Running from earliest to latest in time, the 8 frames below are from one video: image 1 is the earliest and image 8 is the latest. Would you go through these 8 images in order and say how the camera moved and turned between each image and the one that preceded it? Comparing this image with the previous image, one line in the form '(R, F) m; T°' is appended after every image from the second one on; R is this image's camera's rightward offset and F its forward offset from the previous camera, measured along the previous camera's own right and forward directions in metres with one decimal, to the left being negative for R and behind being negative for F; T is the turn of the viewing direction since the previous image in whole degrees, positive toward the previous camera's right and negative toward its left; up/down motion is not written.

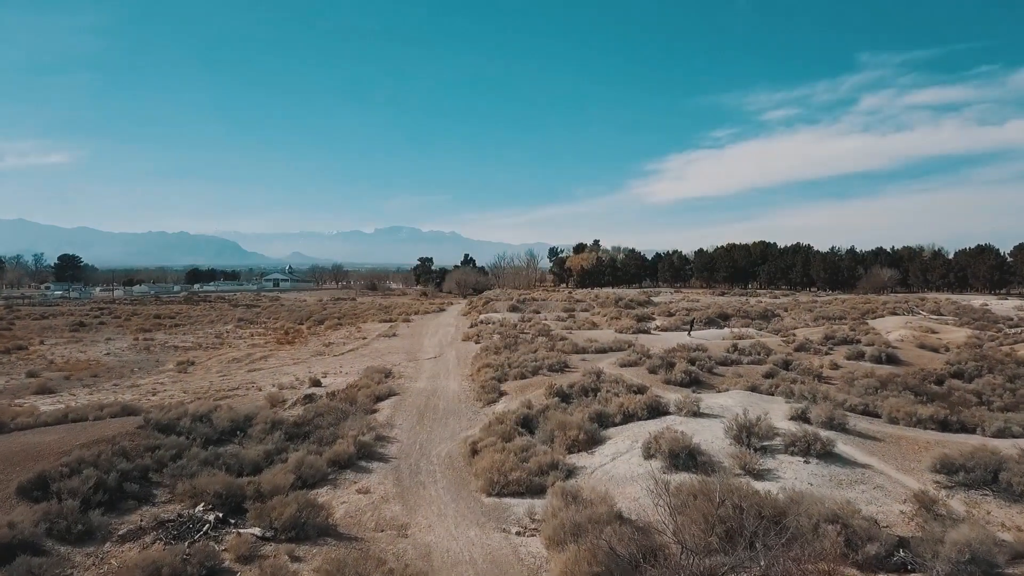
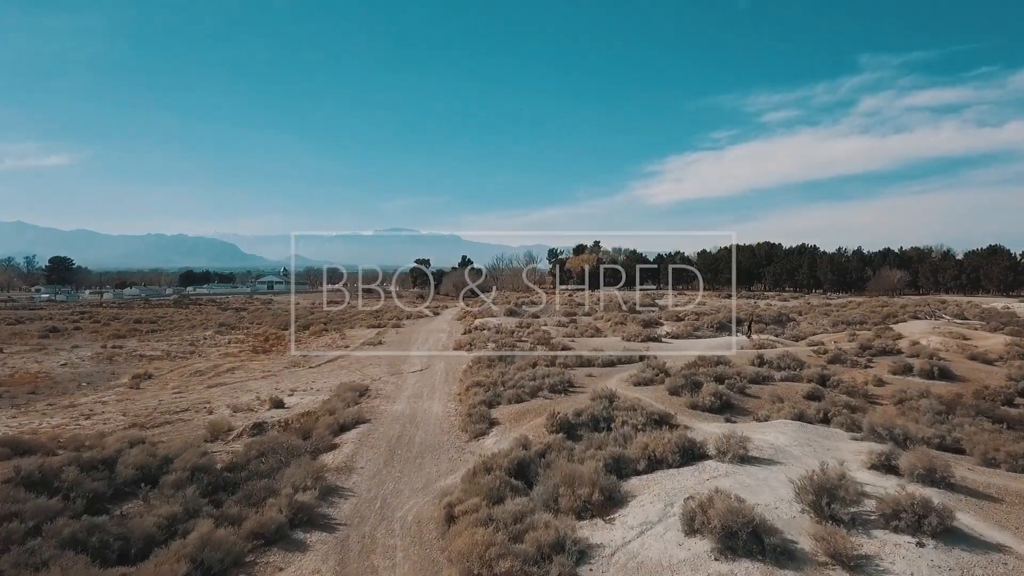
(+0.1, +2.9) m; 0°
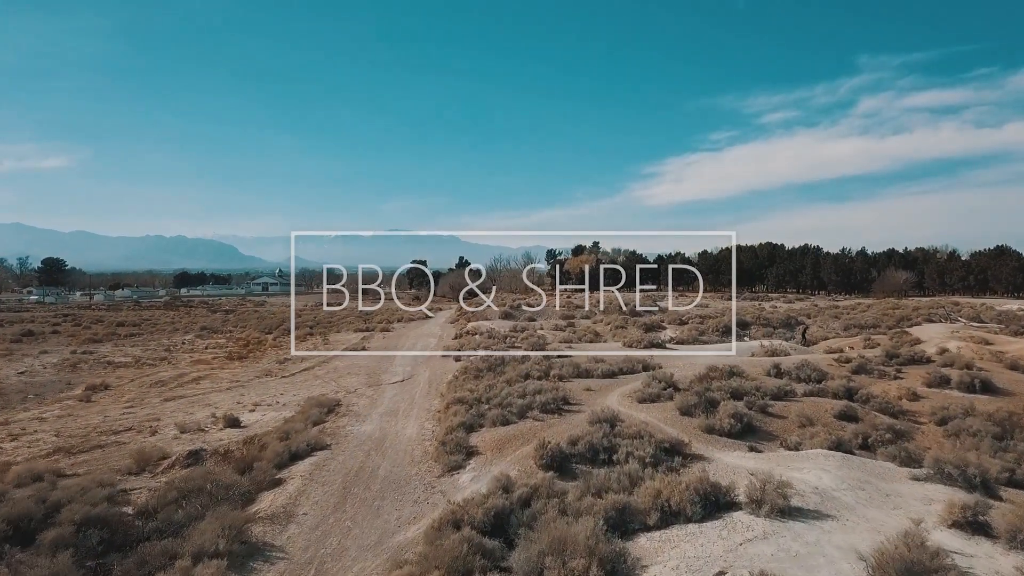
(+0.2, +2.1) m; 0°
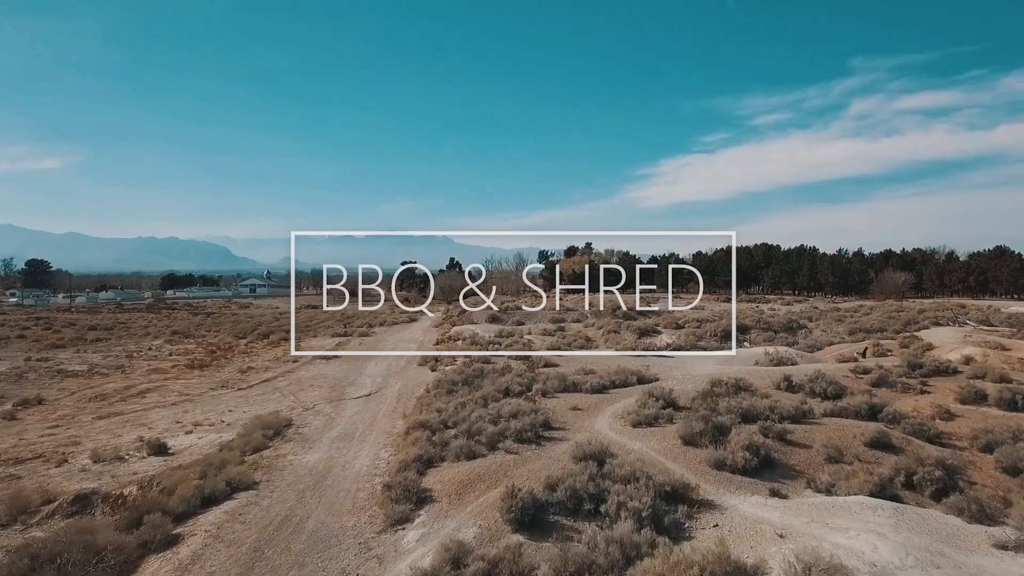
(+0.3, +2.2) m; 0°
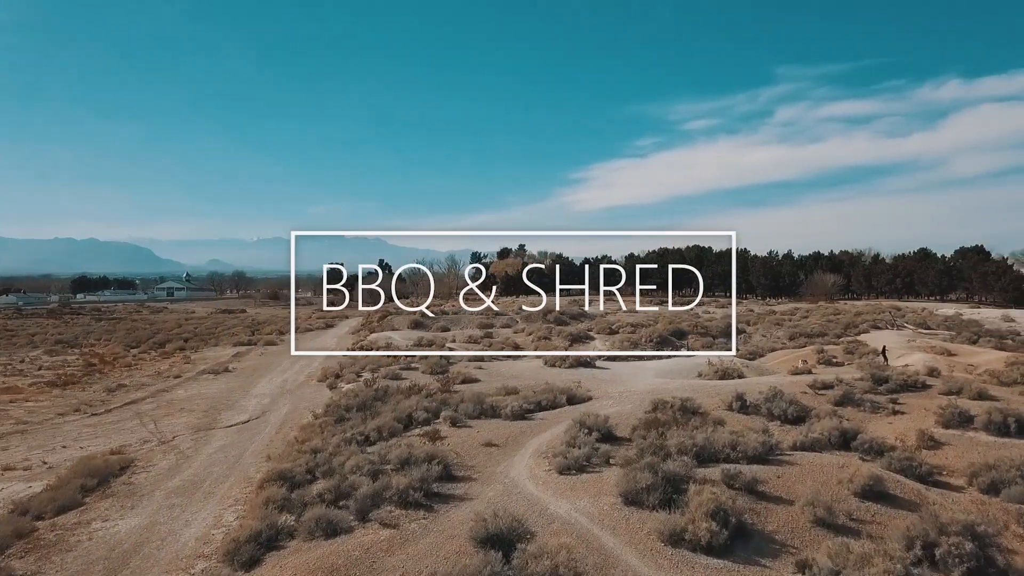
(+0.5, +2.8) m; +5°
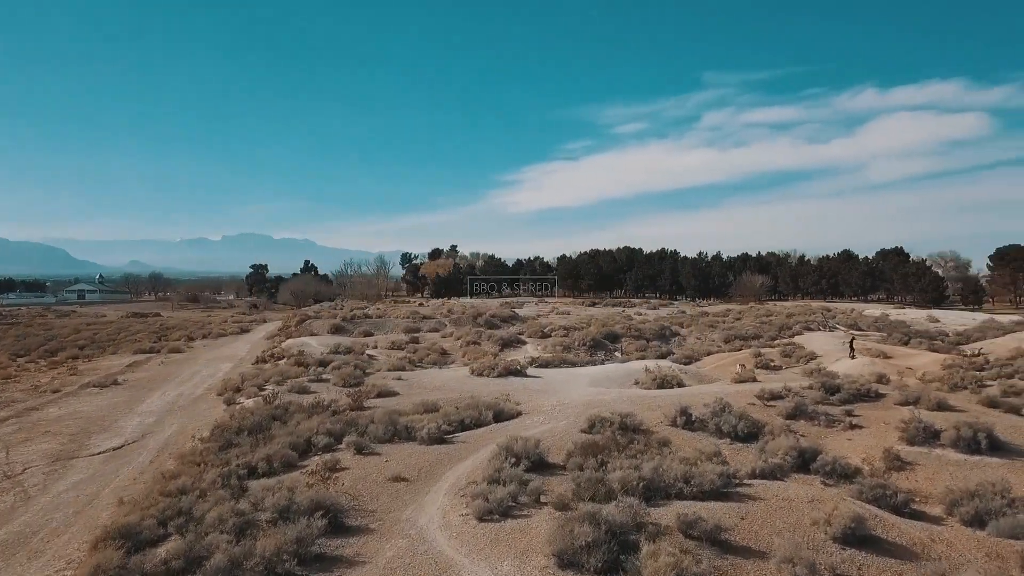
(+0.2, +1.8) m; +5°
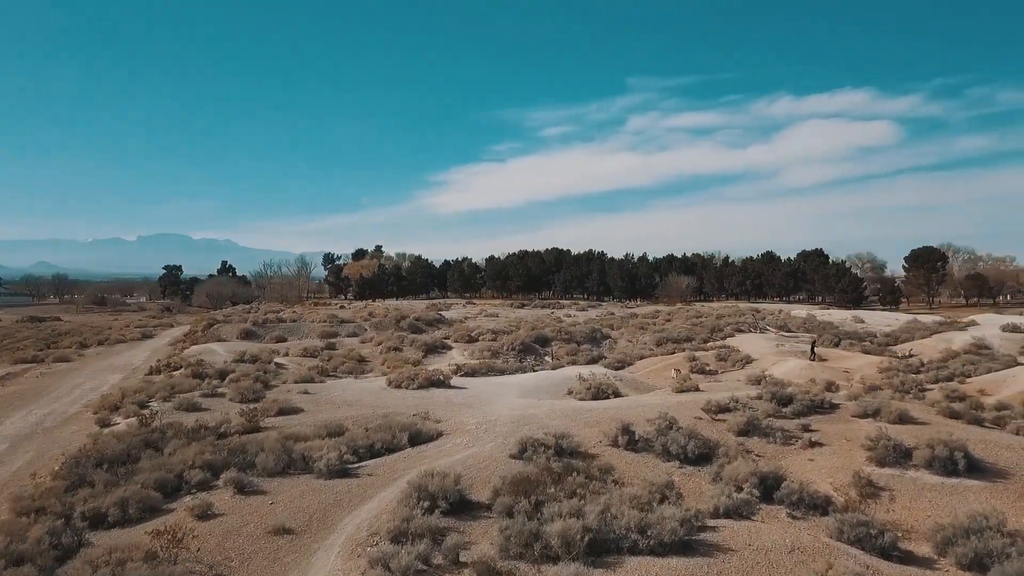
(+0.1, +1.8) m; +5°
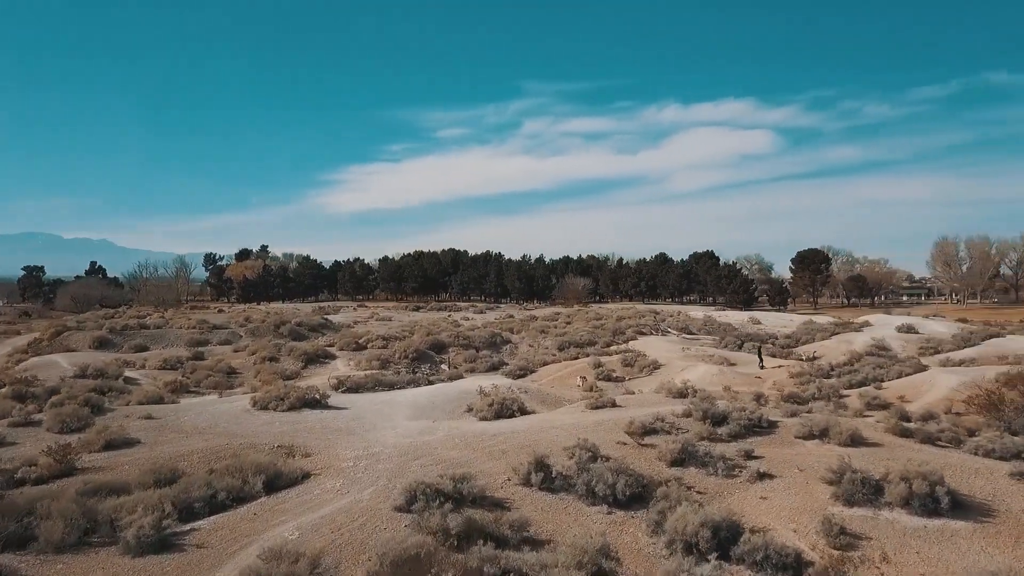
(+0.1, +2.3) m; +7°
